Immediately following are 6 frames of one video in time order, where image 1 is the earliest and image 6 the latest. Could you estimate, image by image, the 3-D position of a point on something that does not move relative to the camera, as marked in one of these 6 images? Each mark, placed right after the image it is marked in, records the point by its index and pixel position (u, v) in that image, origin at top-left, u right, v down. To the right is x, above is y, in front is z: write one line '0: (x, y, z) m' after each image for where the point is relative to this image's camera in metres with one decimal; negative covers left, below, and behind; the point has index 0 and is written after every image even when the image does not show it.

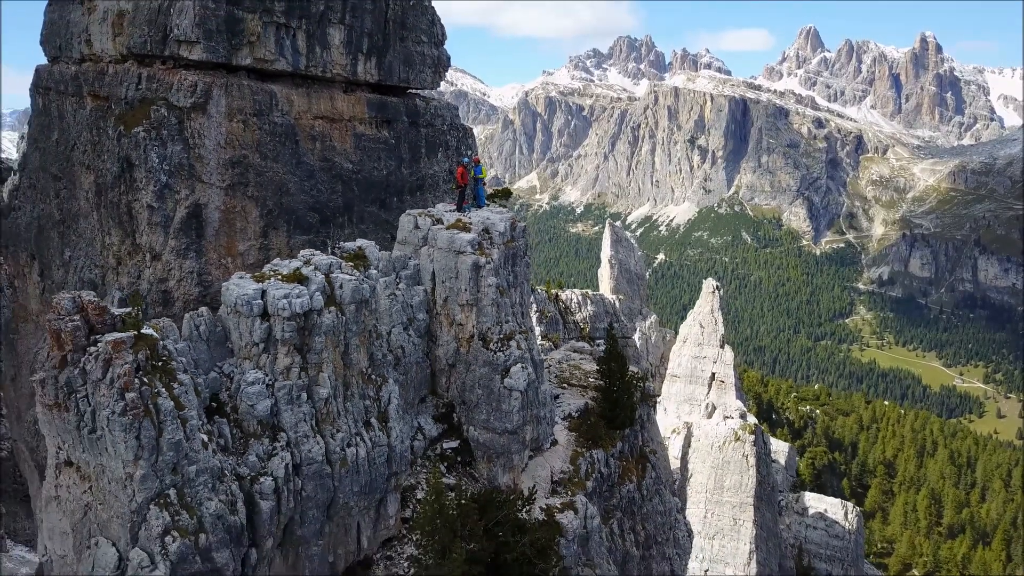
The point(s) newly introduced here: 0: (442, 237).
0: (-1.6, +1.3, +15.2) m
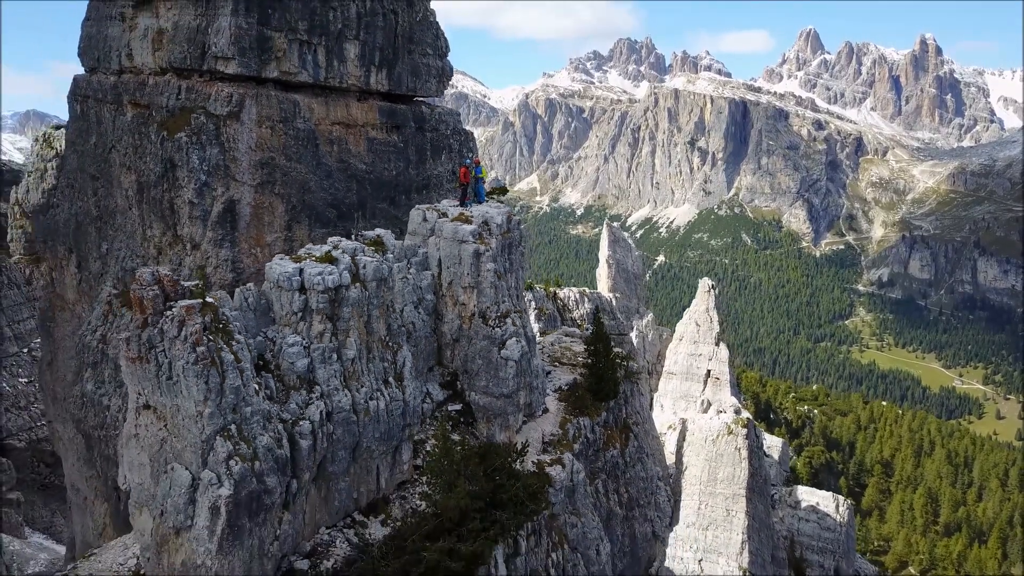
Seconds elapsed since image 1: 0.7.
0: (-1.7, +1.6, +16.6) m
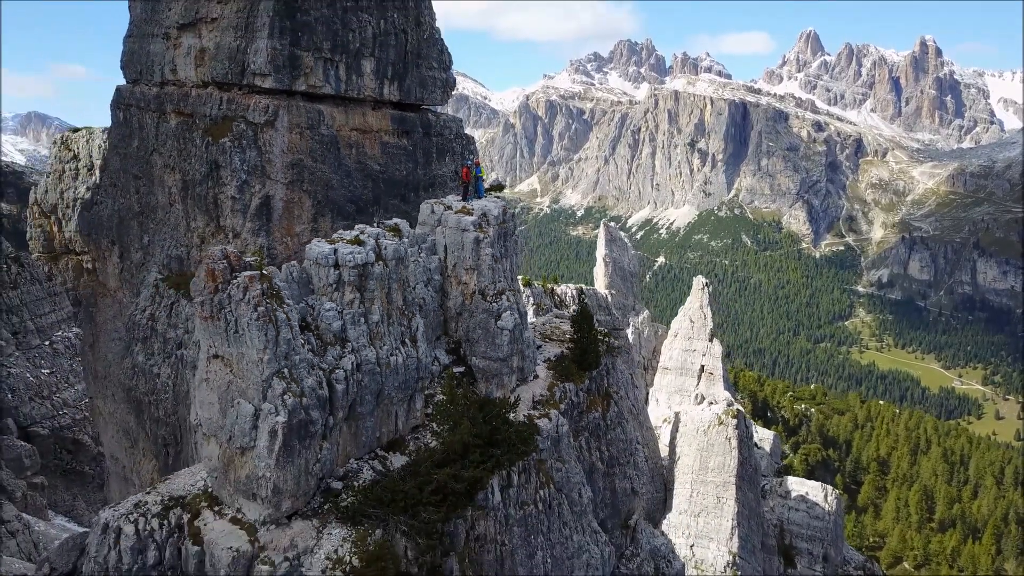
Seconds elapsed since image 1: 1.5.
0: (-1.8, +1.9, +18.4) m
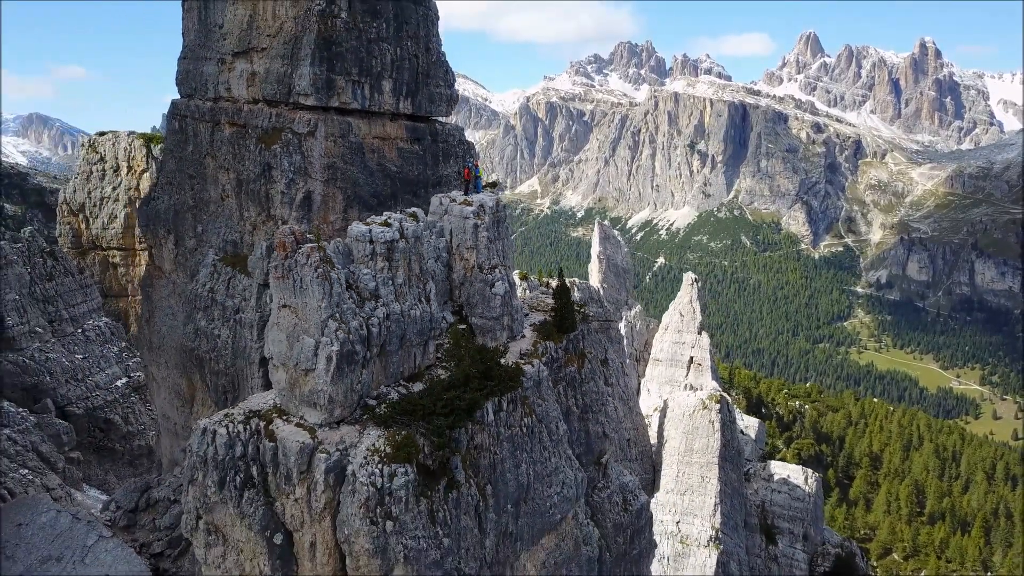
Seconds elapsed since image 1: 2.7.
0: (-2.0, +2.5, +21.7) m
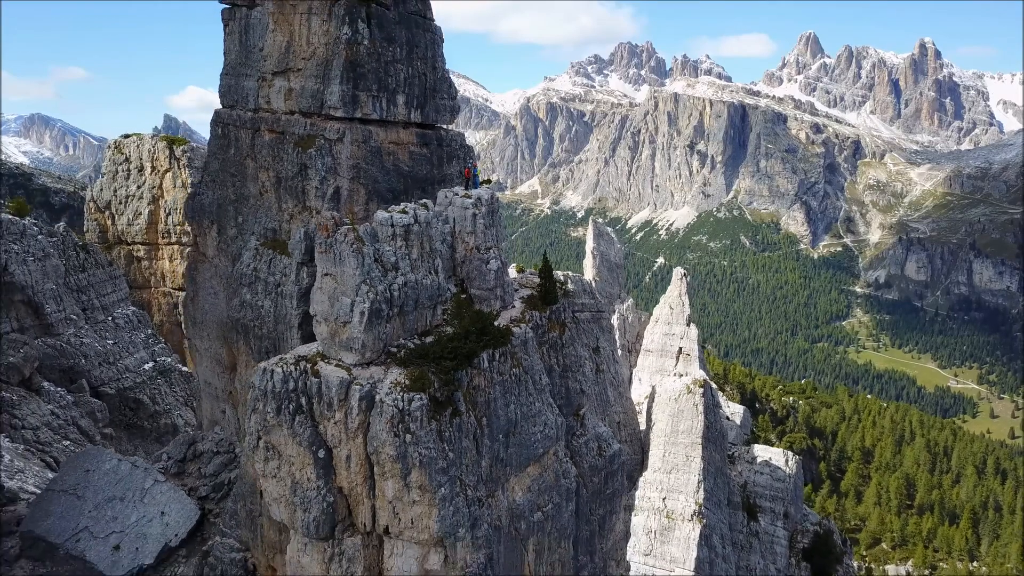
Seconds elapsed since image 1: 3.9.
0: (-2.2, +3.1, +25.3) m
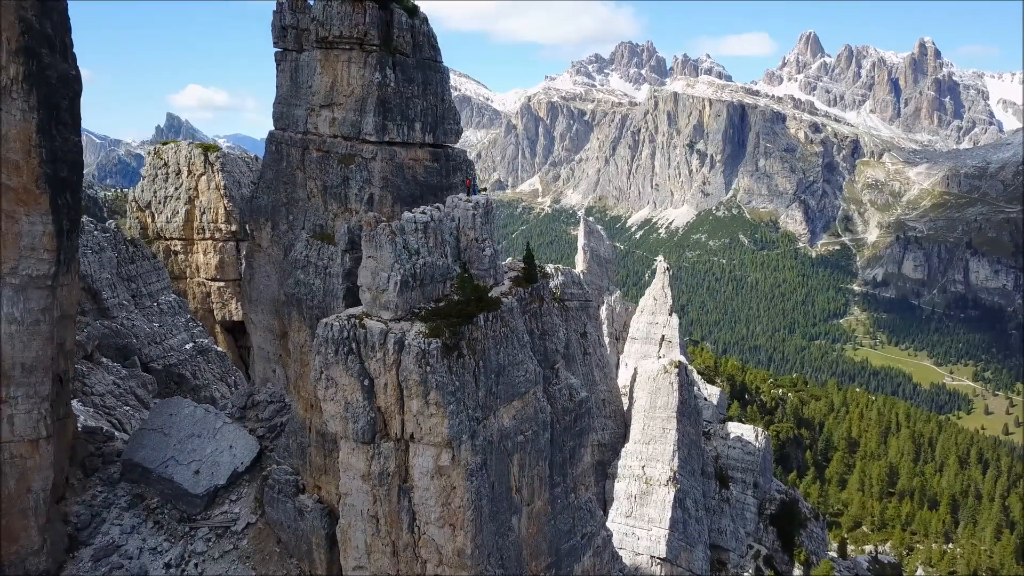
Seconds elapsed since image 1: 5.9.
0: (-2.6, +3.9, +31.8) m
